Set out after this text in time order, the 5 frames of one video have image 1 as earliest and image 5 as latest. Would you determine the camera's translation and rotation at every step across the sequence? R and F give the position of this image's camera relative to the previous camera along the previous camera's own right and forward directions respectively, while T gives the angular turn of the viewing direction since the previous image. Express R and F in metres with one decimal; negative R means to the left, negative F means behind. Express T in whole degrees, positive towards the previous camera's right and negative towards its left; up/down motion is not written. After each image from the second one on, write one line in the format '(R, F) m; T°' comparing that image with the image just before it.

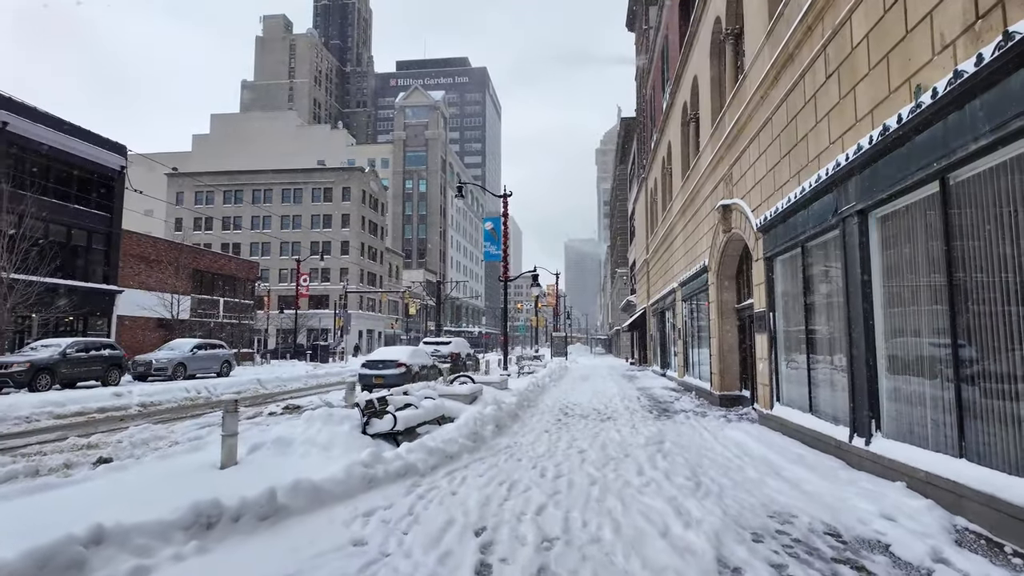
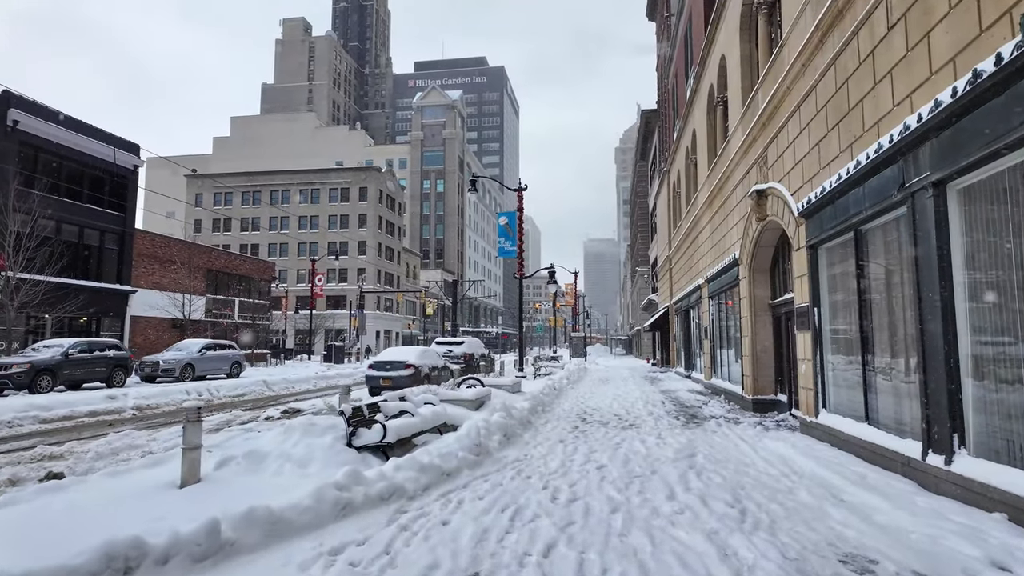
(+0.1, +1.0) m; -2°
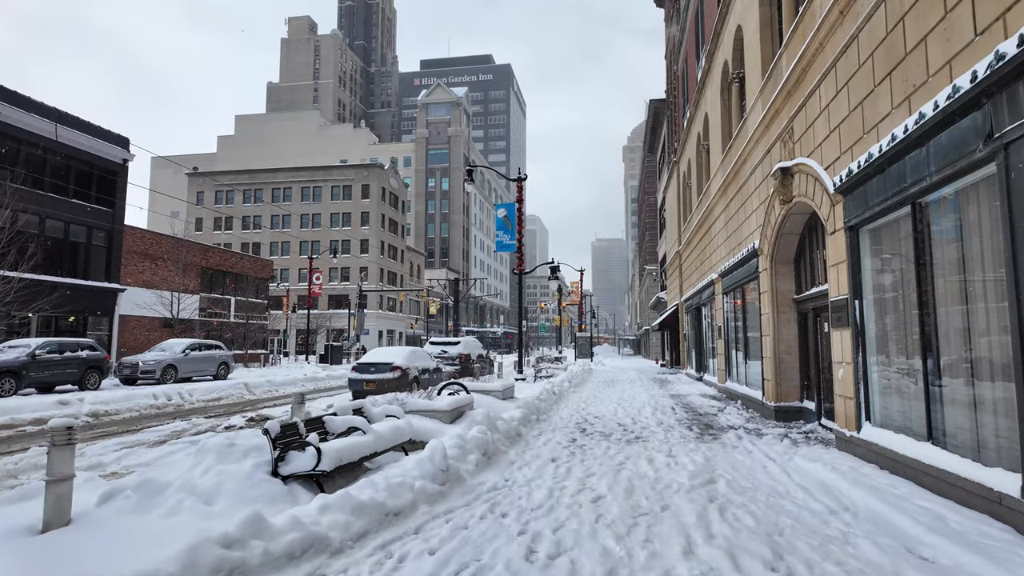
(+0.3, +1.4) m; -1°
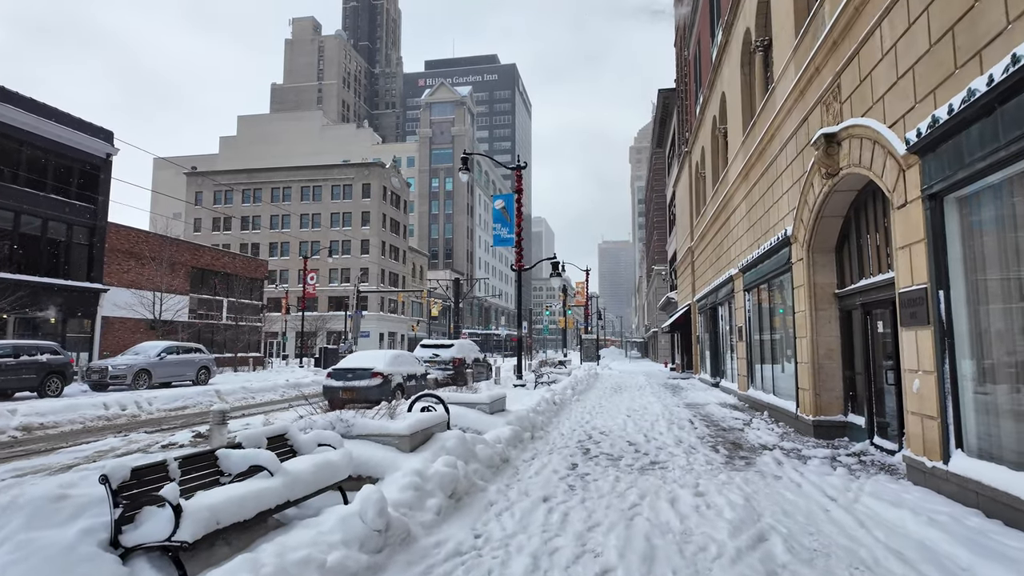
(+0.3, +1.7) m; -1°
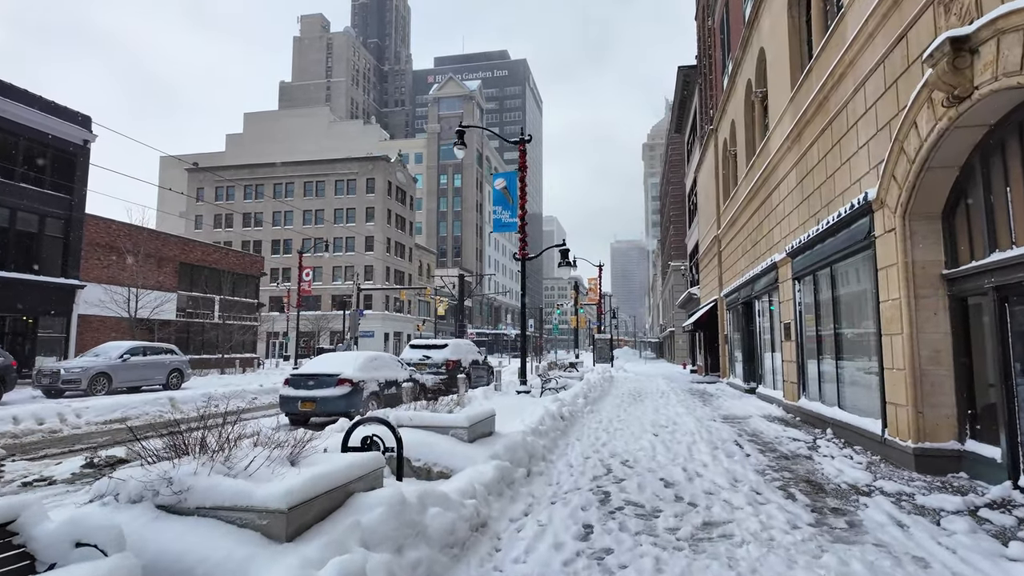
(+0.3, +2.5) m; -1°
